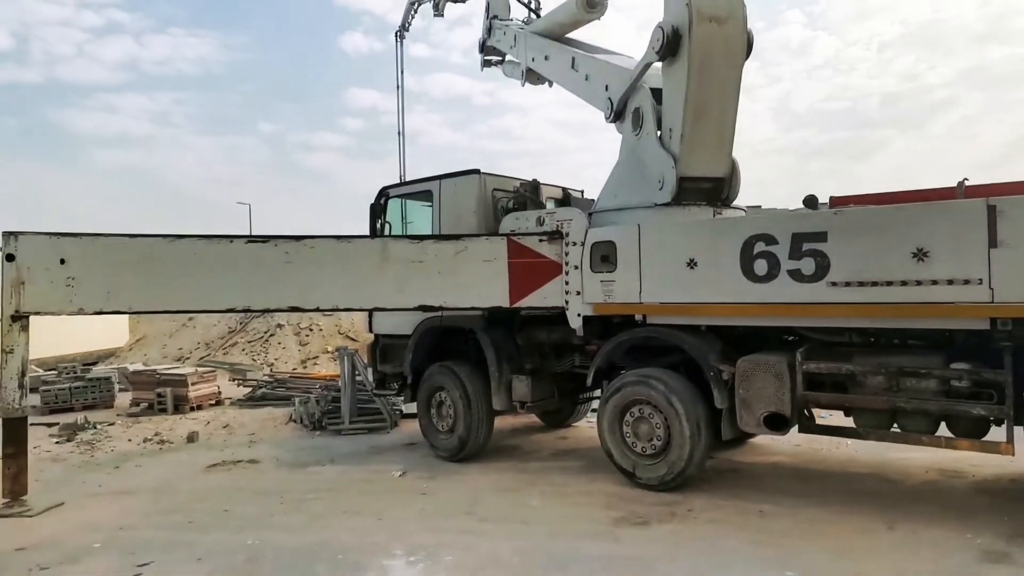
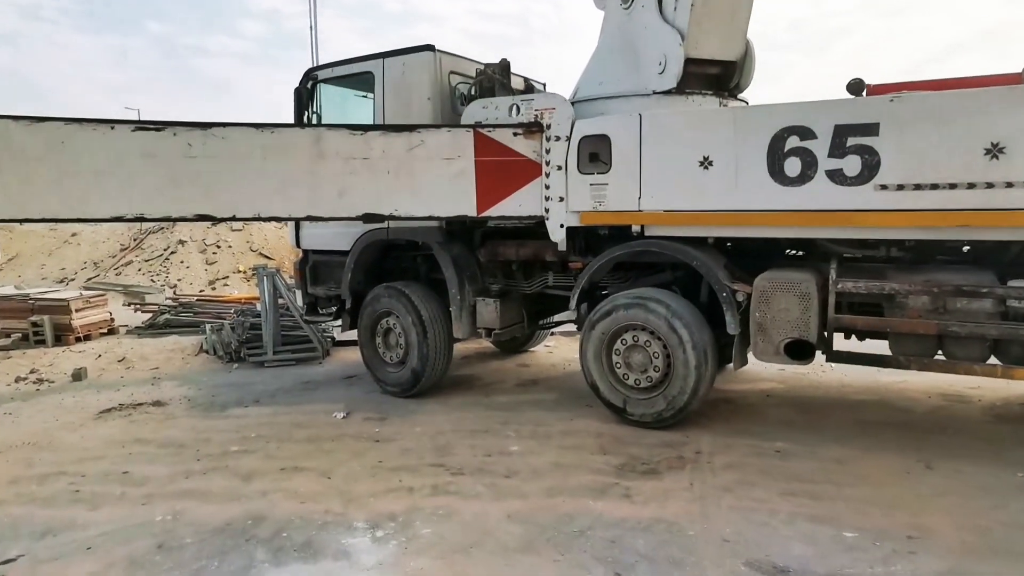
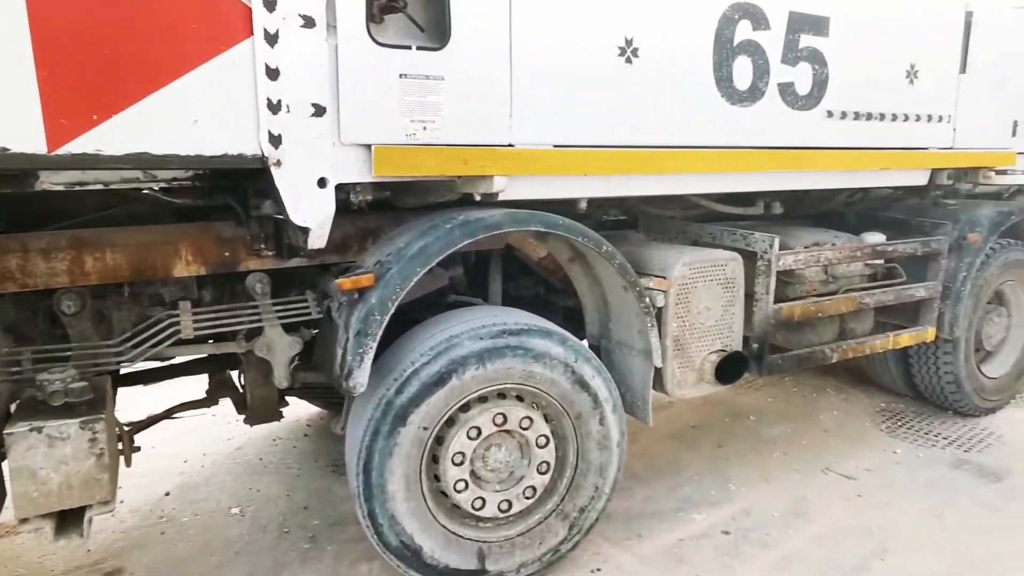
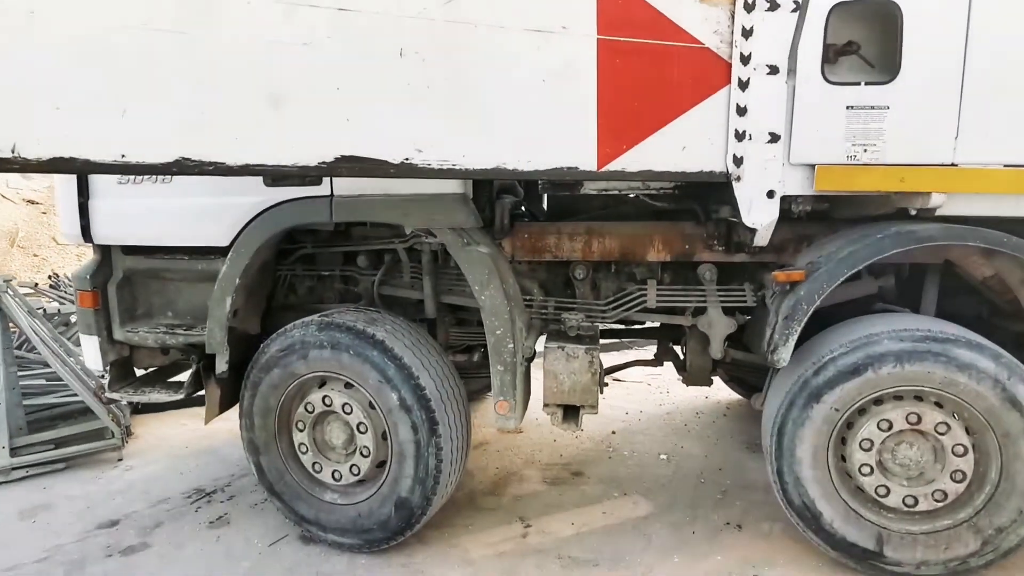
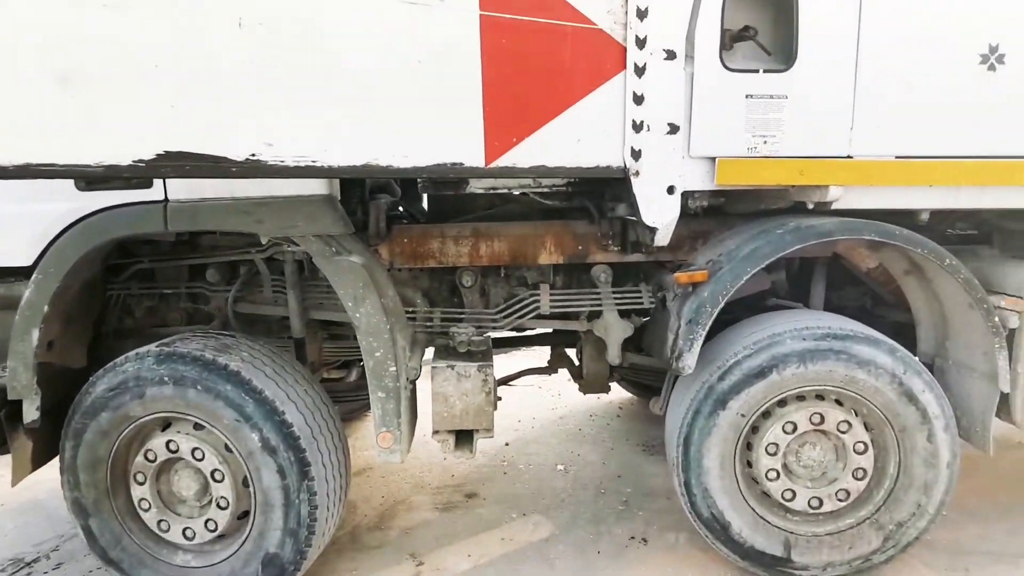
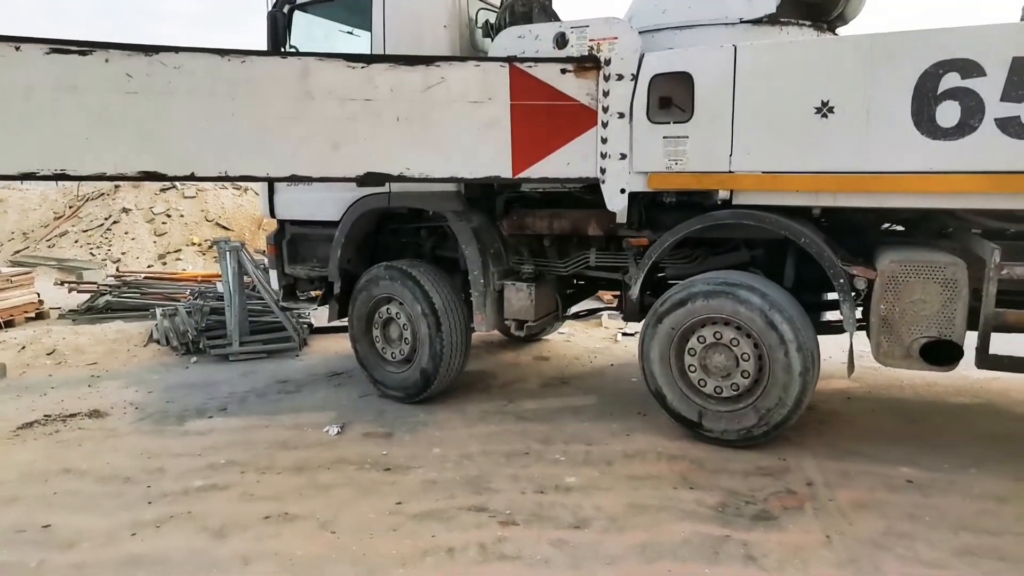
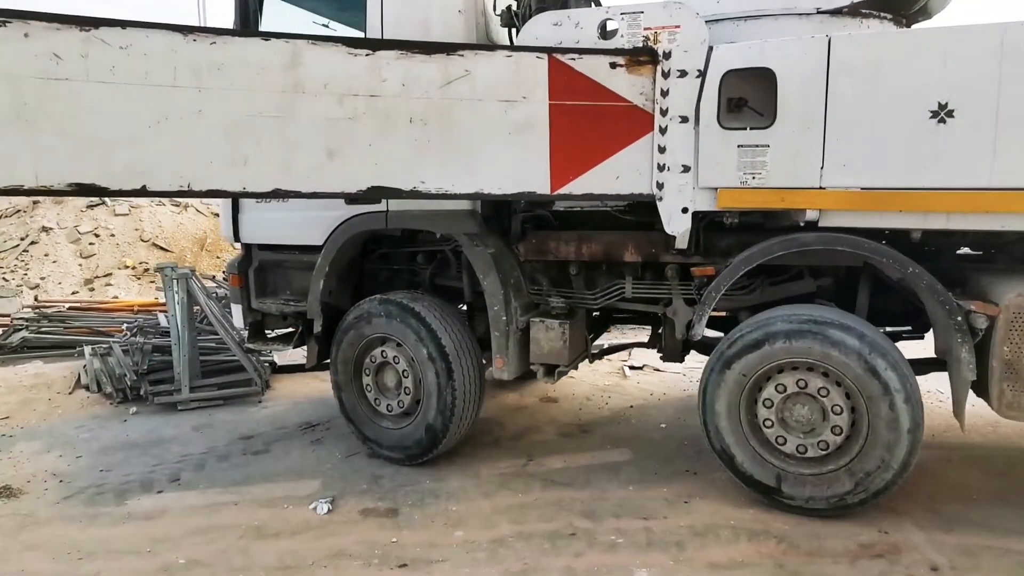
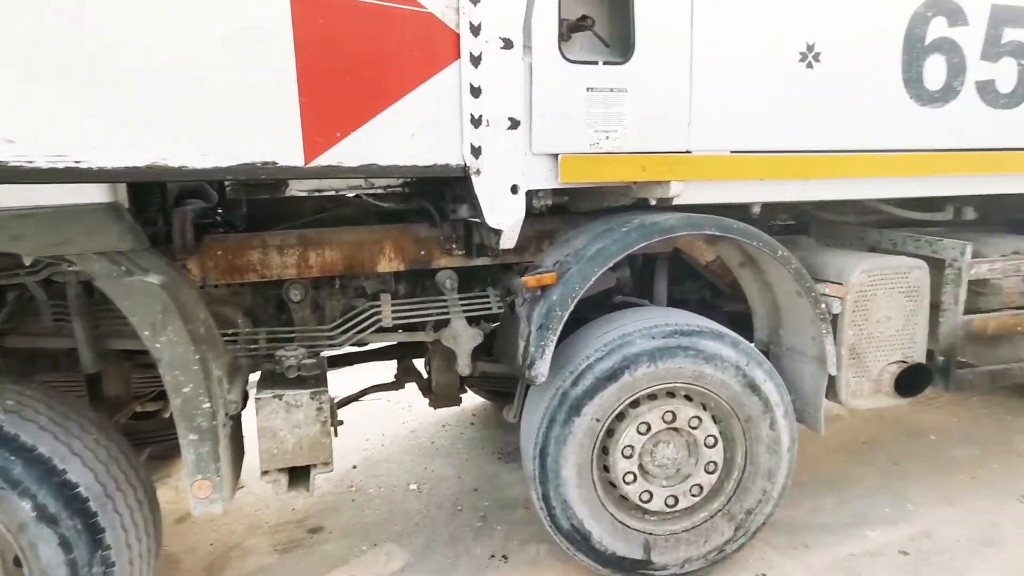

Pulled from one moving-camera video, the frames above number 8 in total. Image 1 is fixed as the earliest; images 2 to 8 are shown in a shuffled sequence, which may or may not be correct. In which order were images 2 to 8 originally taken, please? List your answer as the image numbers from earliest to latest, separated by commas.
2, 6, 7, 4, 5, 8, 3
